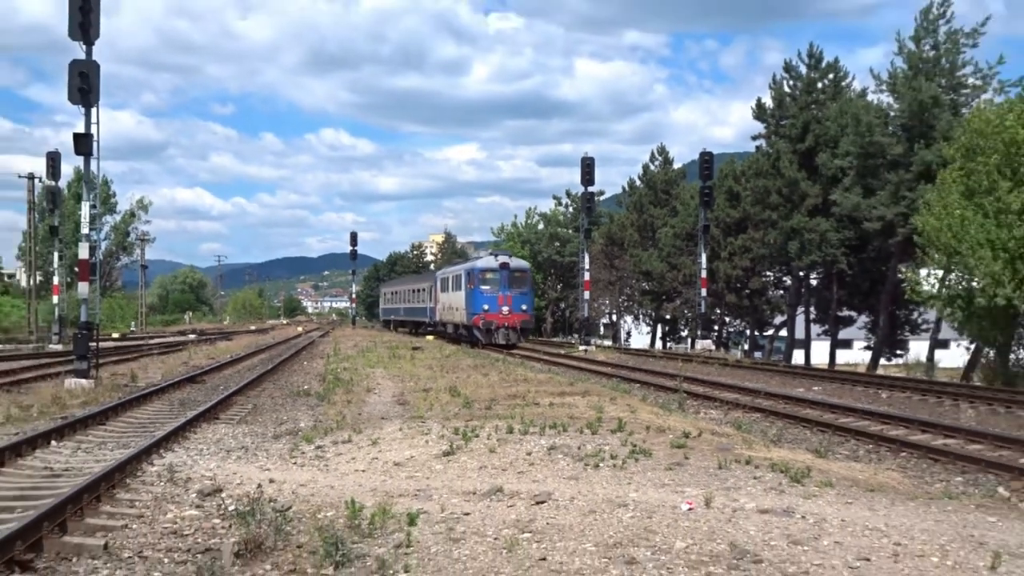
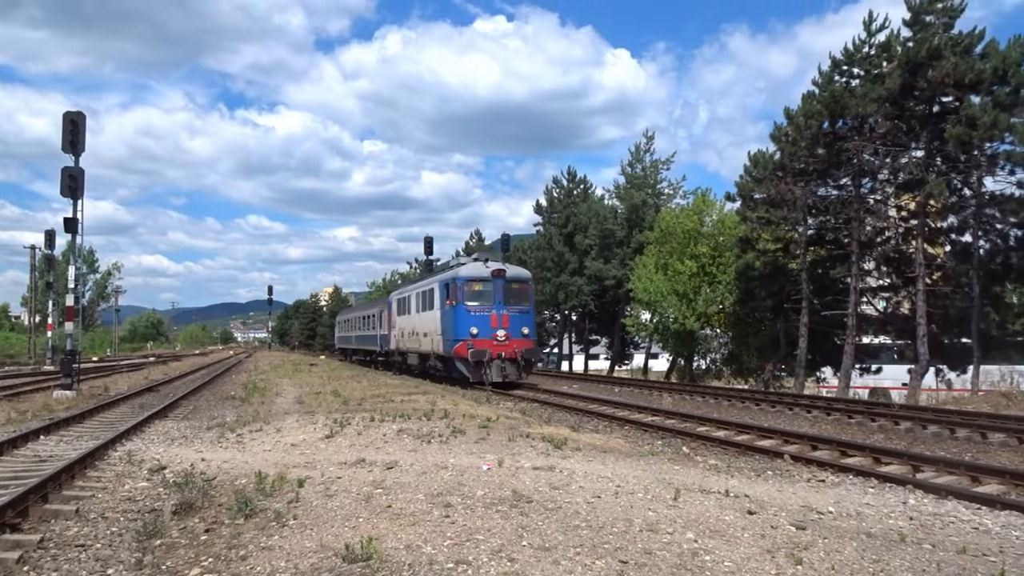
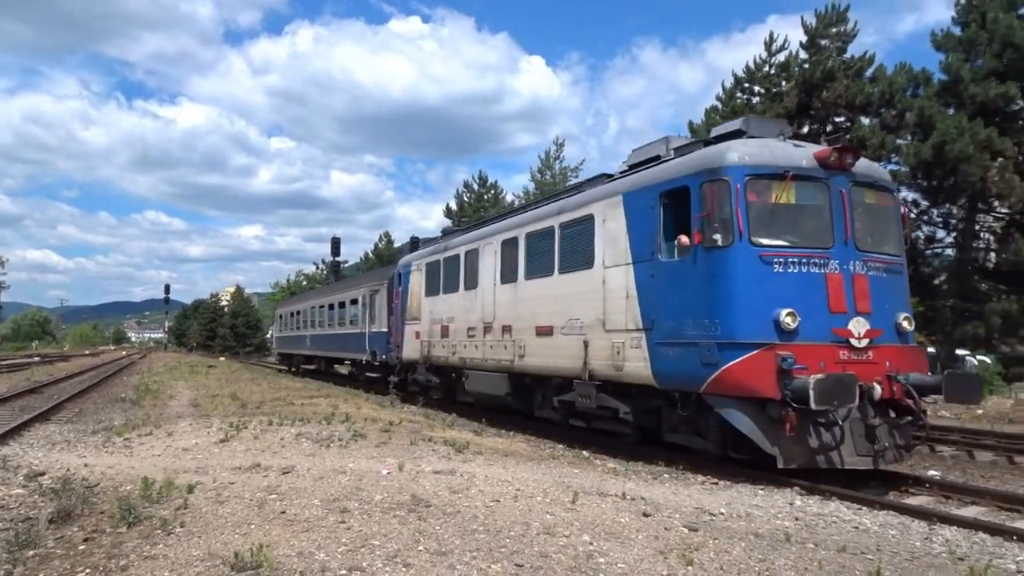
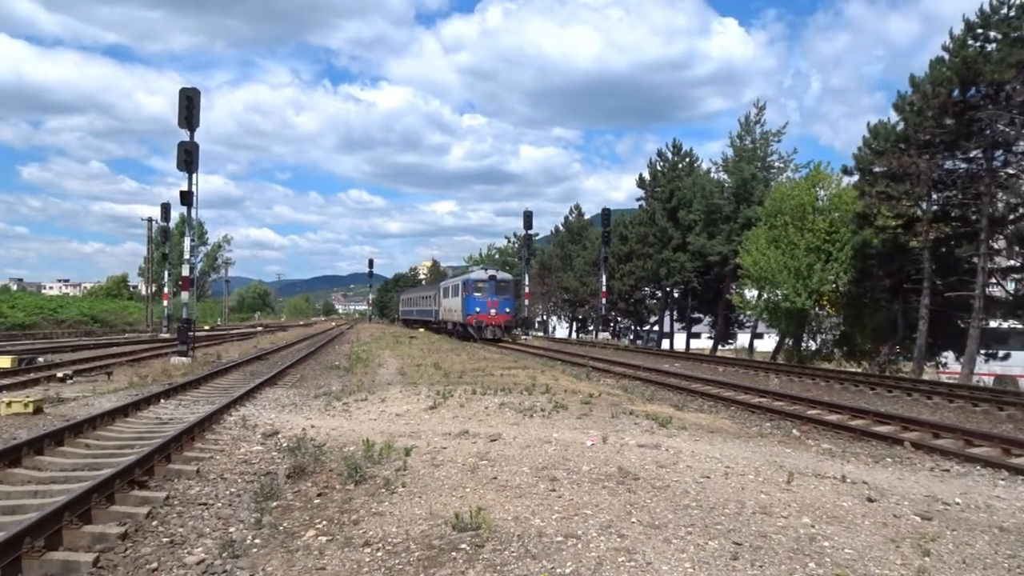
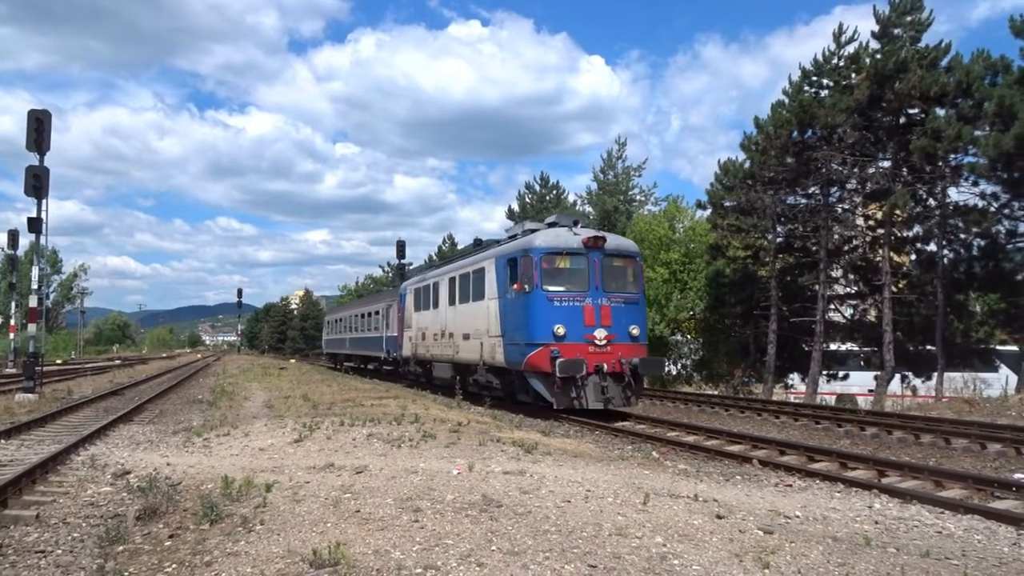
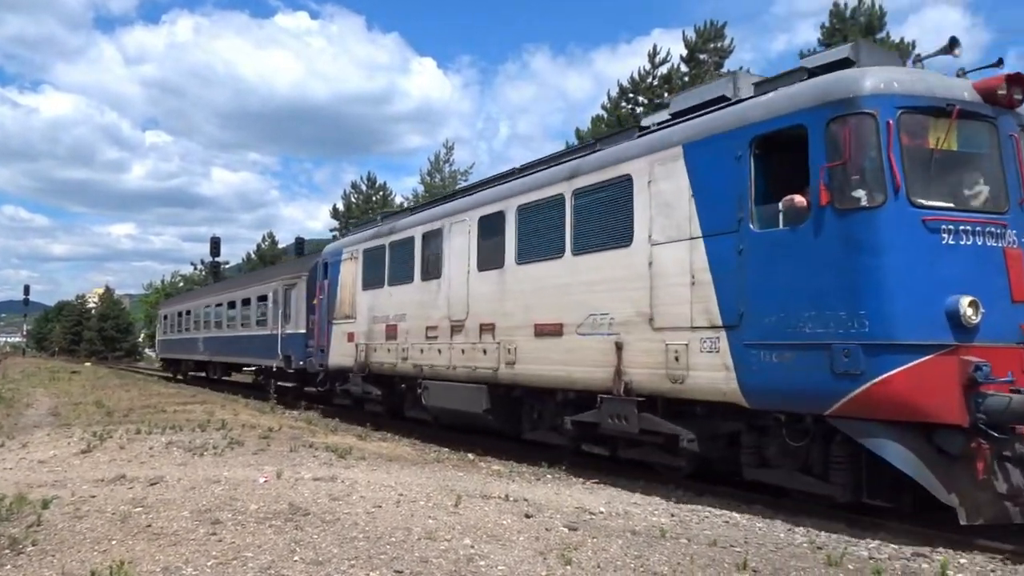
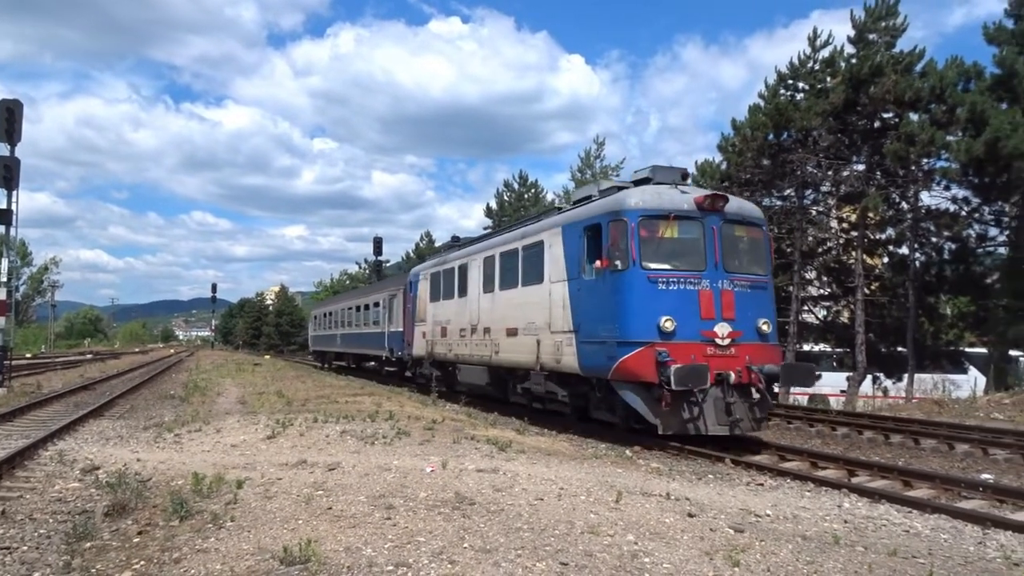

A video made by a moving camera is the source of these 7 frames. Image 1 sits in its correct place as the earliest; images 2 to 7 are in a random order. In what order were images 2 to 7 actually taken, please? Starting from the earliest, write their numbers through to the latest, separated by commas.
4, 2, 5, 7, 3, 6
